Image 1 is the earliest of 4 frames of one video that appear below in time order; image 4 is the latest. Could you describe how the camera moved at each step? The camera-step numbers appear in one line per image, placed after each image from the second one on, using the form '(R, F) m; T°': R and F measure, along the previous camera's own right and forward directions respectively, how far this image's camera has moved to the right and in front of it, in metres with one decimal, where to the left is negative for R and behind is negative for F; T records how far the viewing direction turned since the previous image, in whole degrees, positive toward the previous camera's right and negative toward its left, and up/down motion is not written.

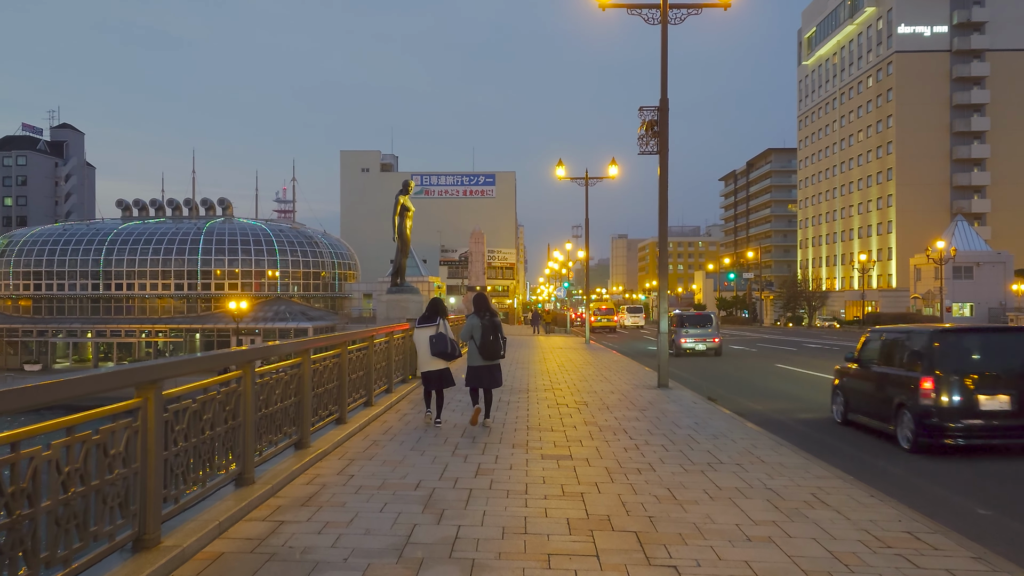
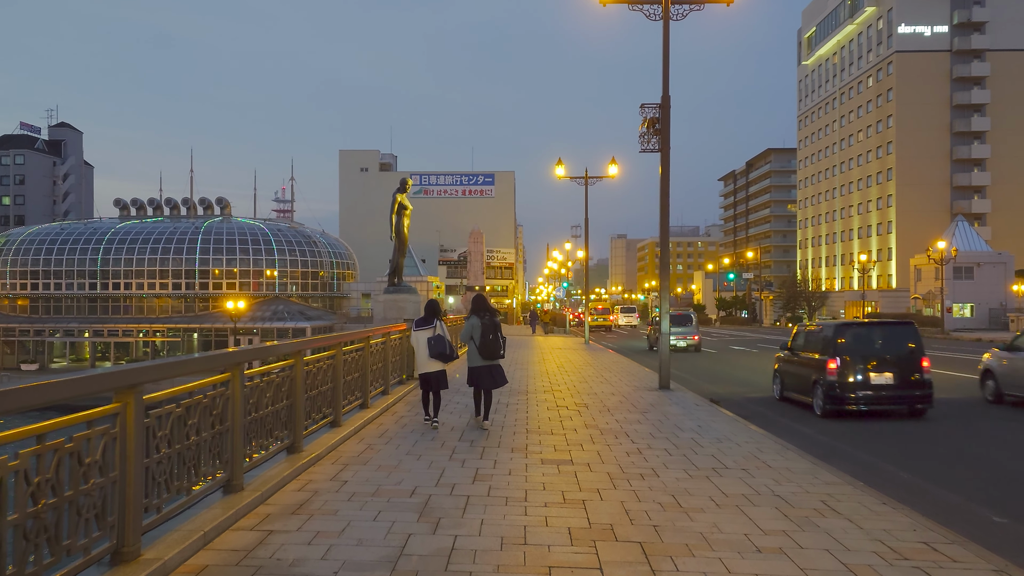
(0.0, +0.2) m; 0°
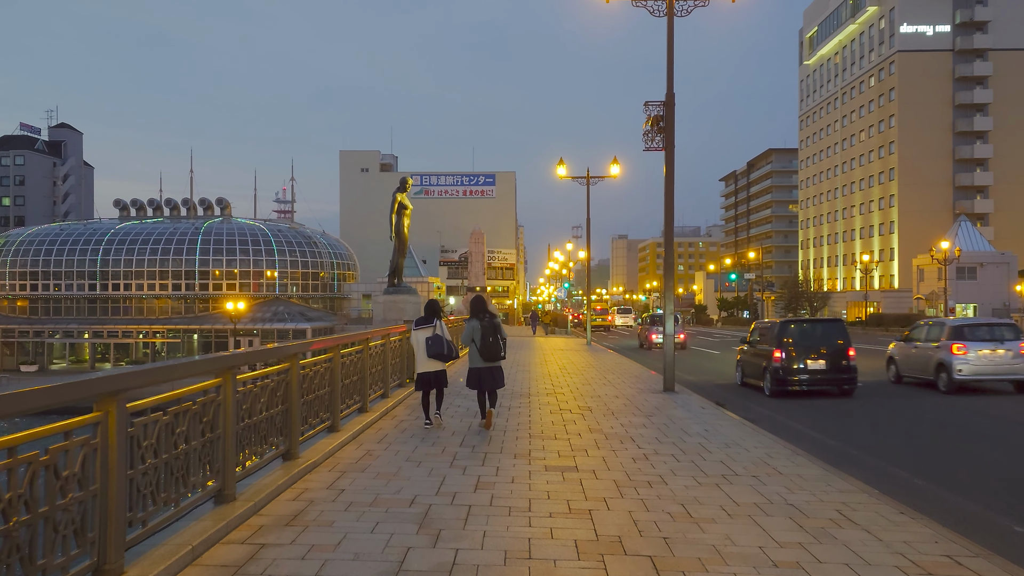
(0.0, +0.2) m; 0°
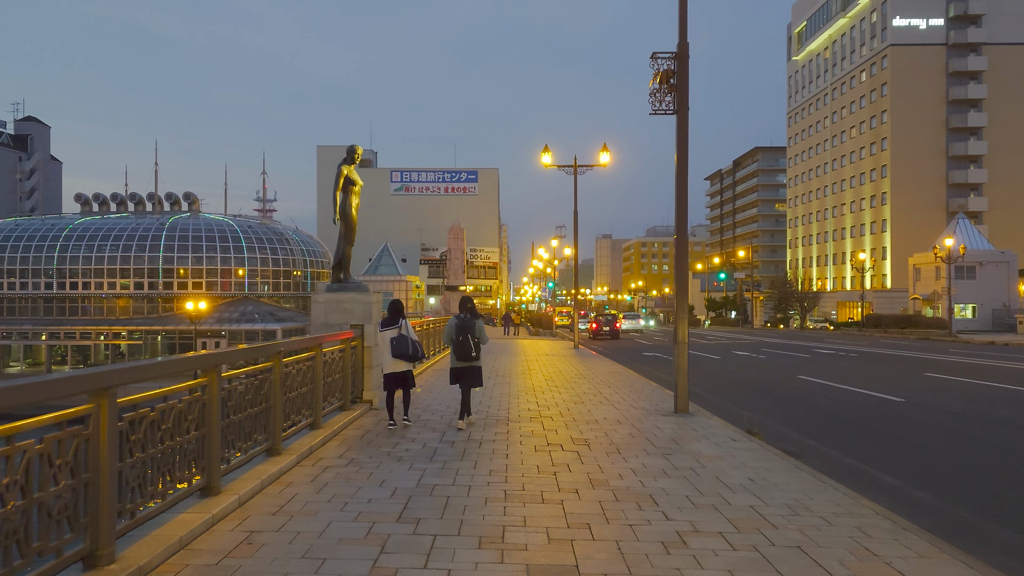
(+0.1, +2.9) m; +1°
